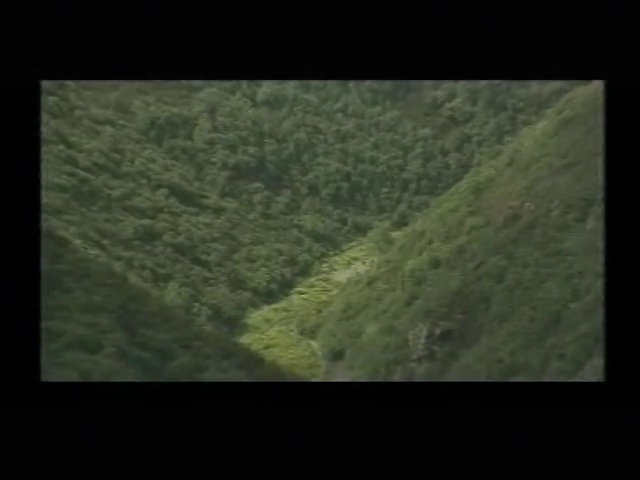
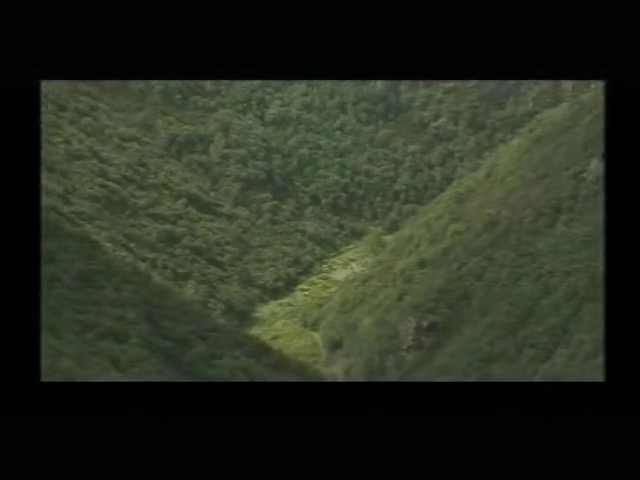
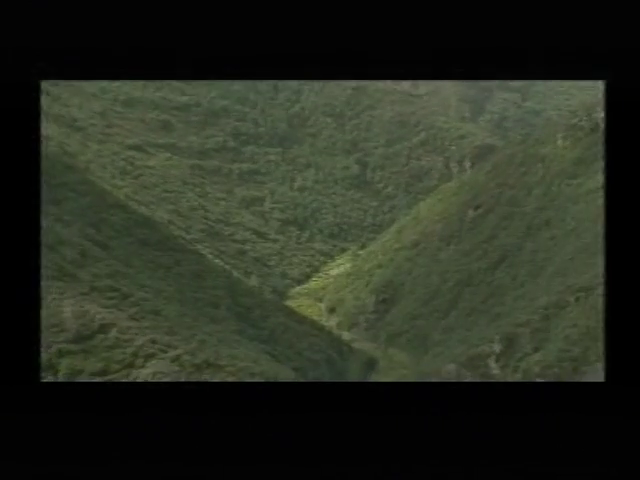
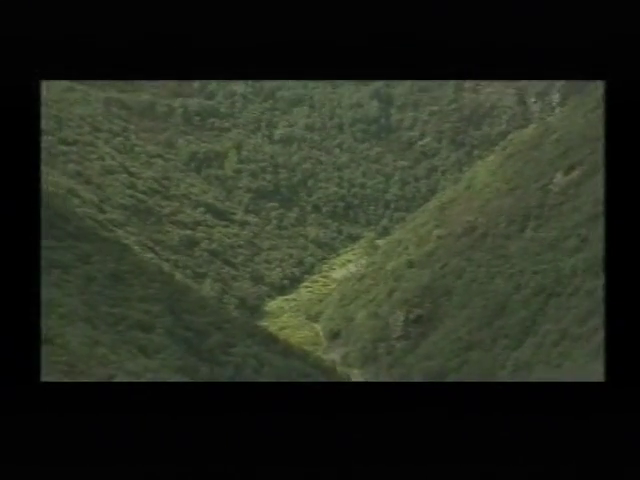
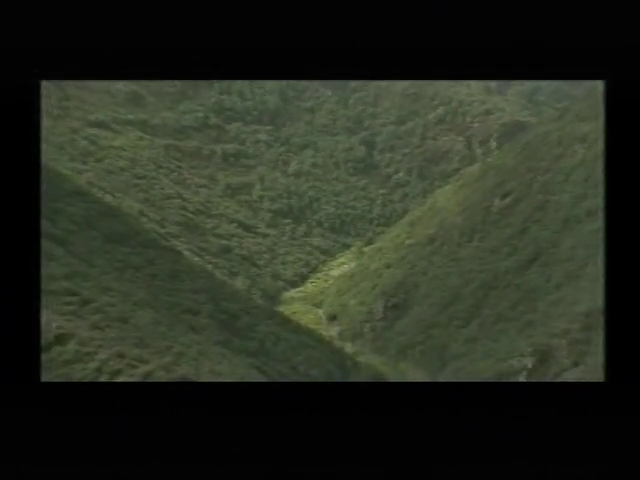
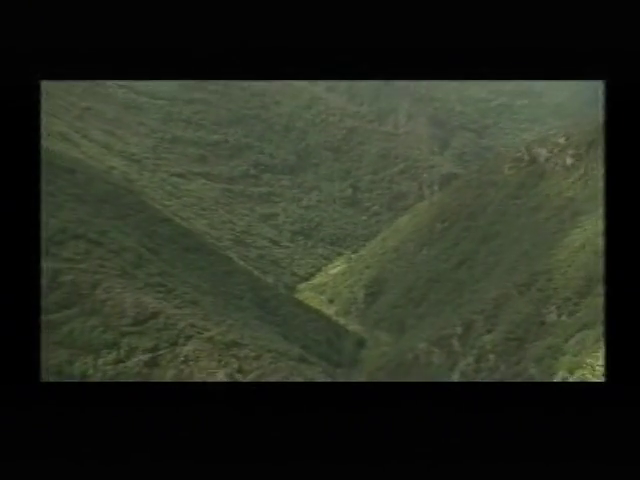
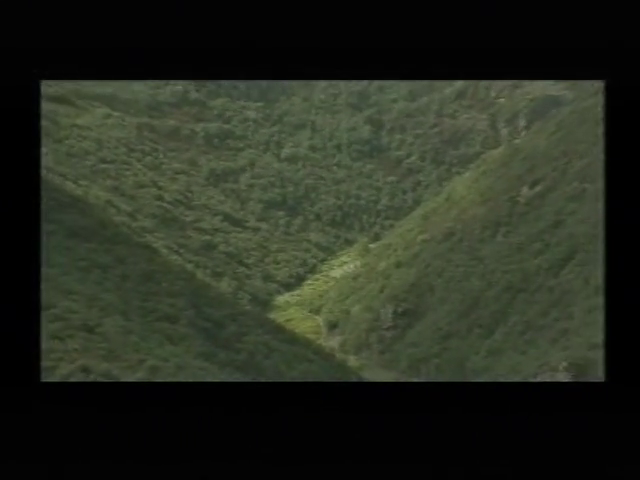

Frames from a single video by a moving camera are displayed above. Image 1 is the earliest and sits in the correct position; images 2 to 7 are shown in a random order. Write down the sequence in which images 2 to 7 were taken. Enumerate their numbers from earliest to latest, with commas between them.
2, 4, 7, 5, 3, 6
